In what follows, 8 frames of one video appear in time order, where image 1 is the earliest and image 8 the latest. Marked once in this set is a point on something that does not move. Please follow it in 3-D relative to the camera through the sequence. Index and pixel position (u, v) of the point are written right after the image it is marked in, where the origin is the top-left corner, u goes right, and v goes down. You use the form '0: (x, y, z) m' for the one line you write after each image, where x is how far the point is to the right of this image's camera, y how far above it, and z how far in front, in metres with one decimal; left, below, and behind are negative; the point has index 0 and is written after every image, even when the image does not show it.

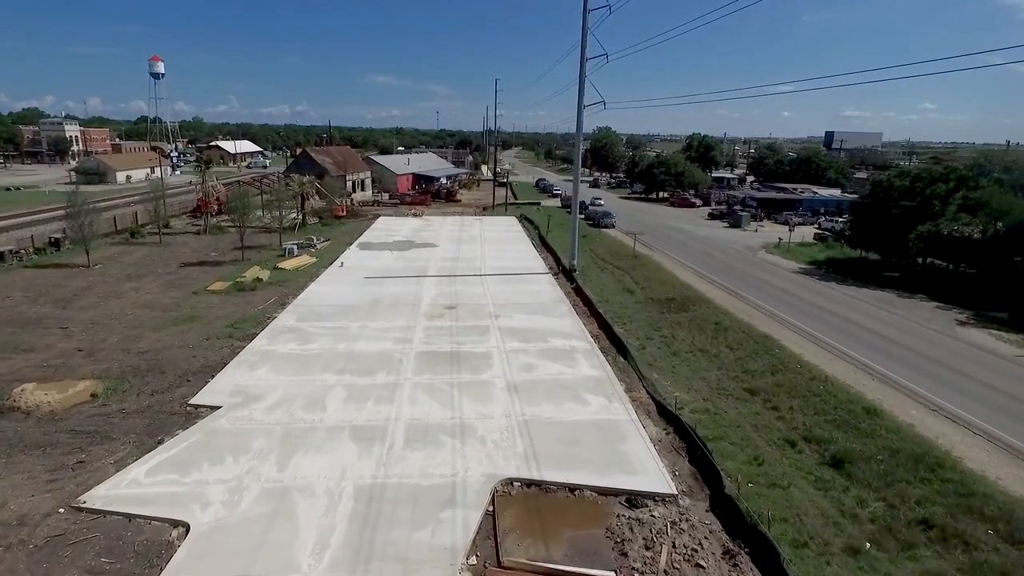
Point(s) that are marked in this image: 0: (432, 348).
0: (-2.0, -1.5, +16.1) m
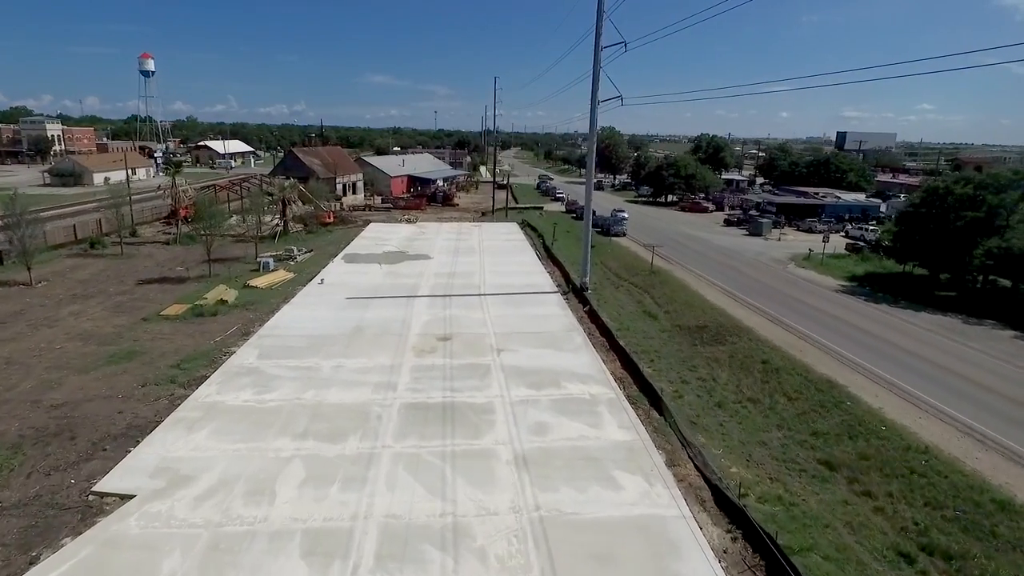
0: (-1.9, -2.2, +13.1) m
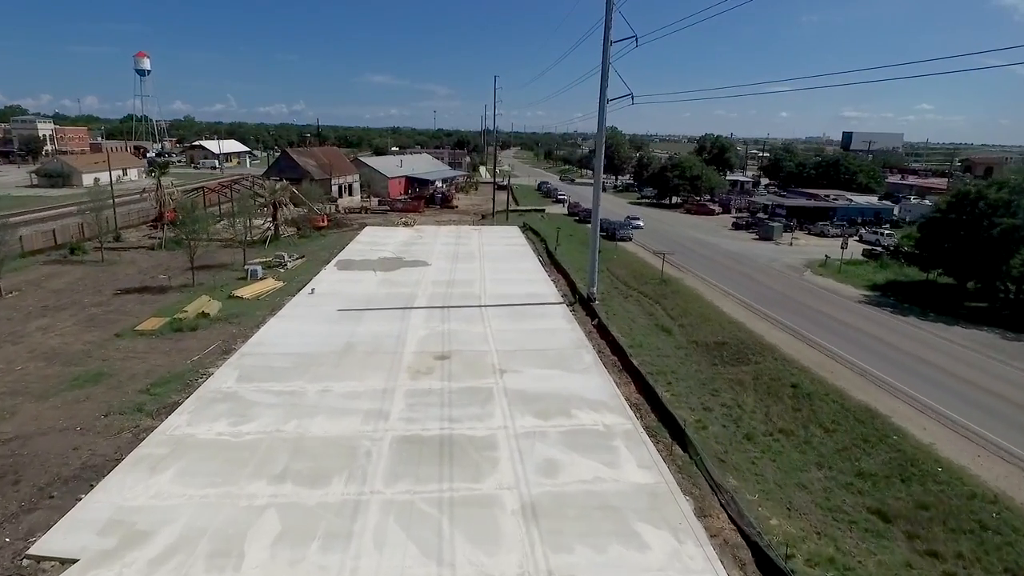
0: (-1.8, -2.6, +11.8) m
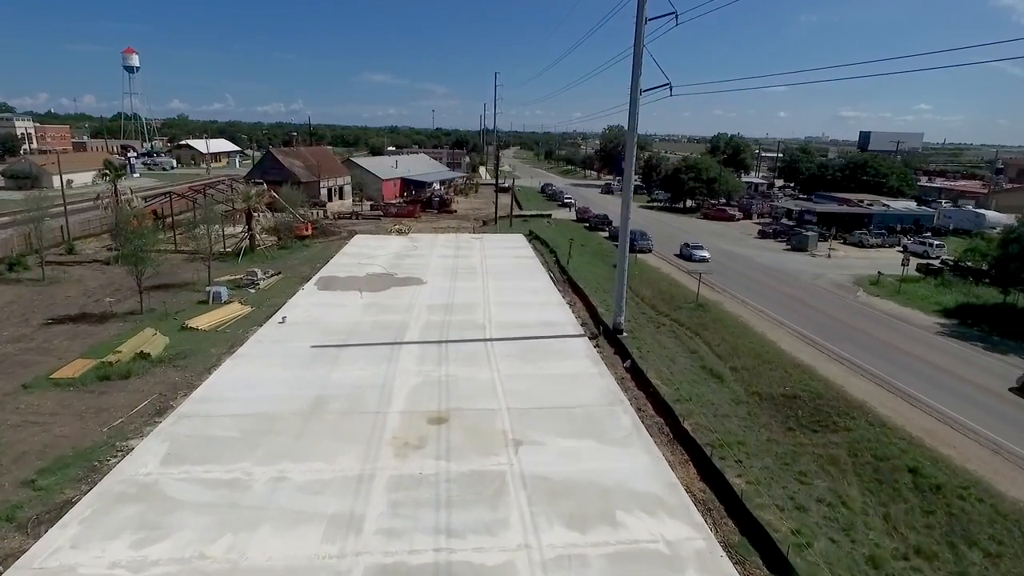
0: (-1.5, -3.4, +8.3) m
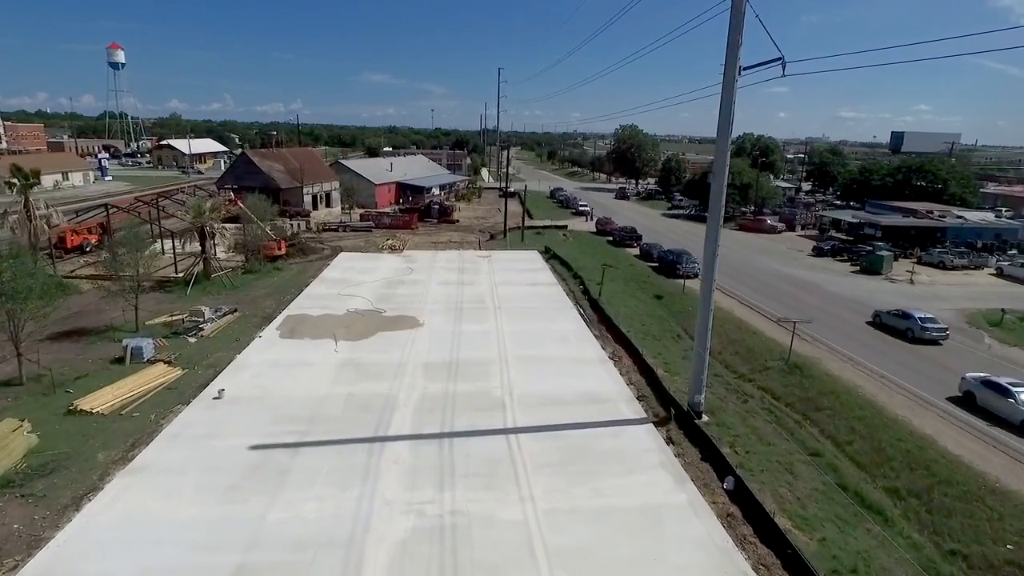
0: (-0.8, -4.6, +3.0) m
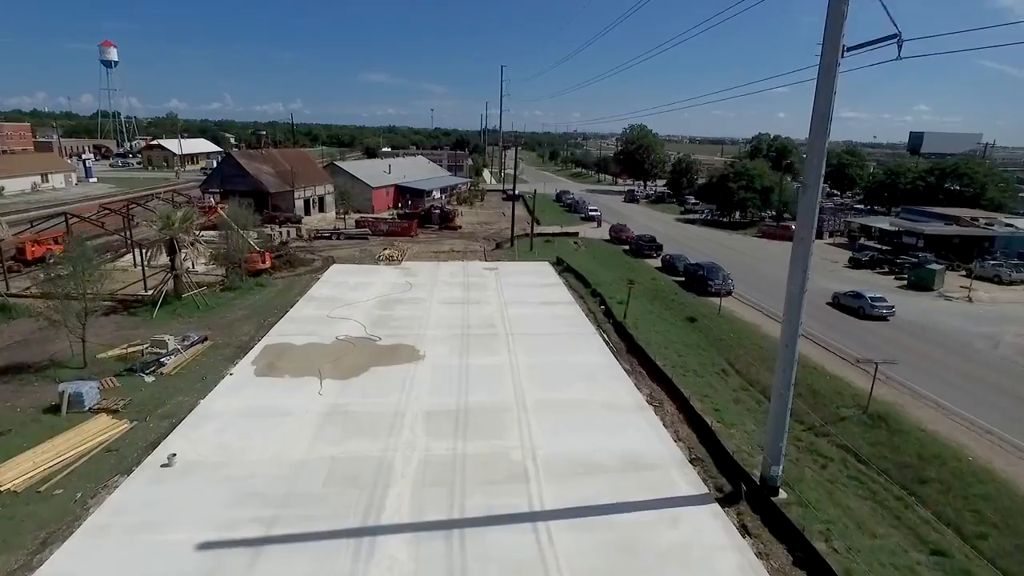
0: (-0.4, -5.2, +0.5) m
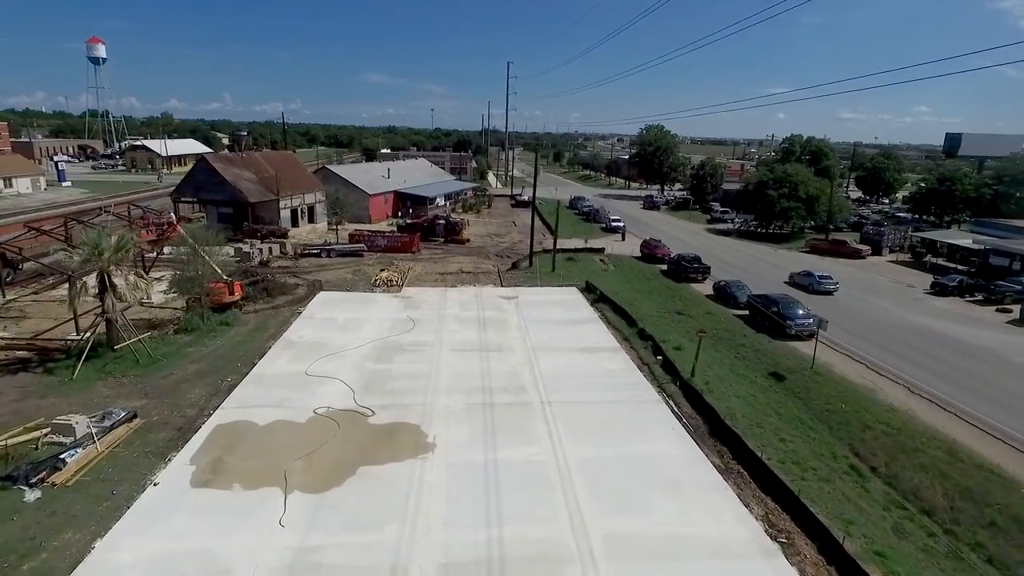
0: (+0.3, -6.3, -3.9) m
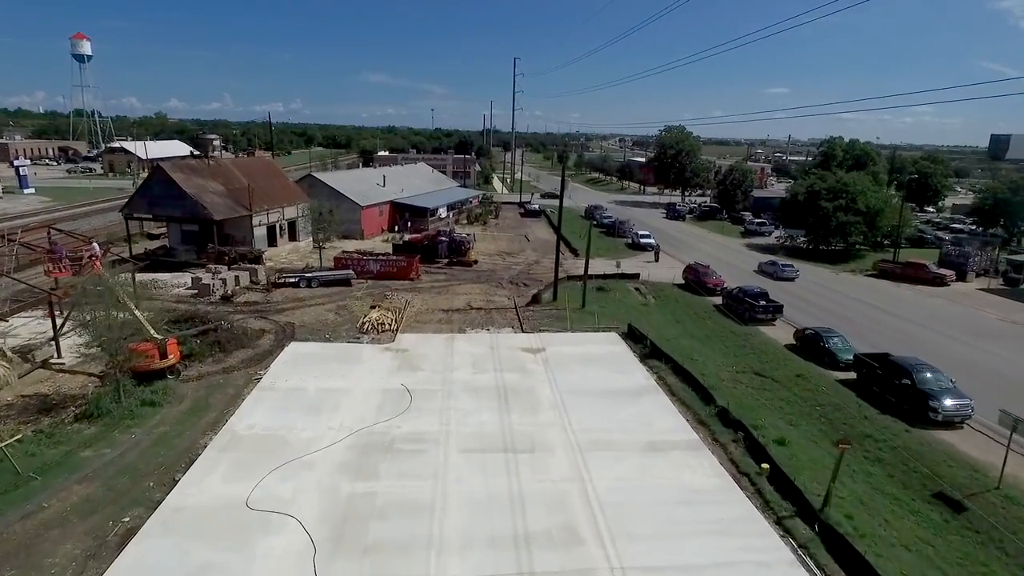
0: (+1.0, -7.5, -8.7) m
